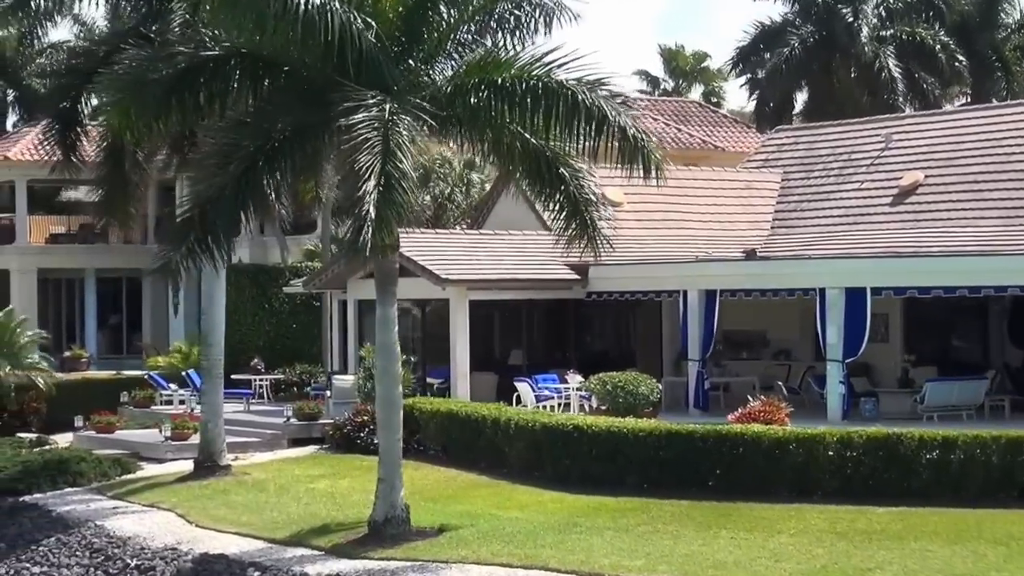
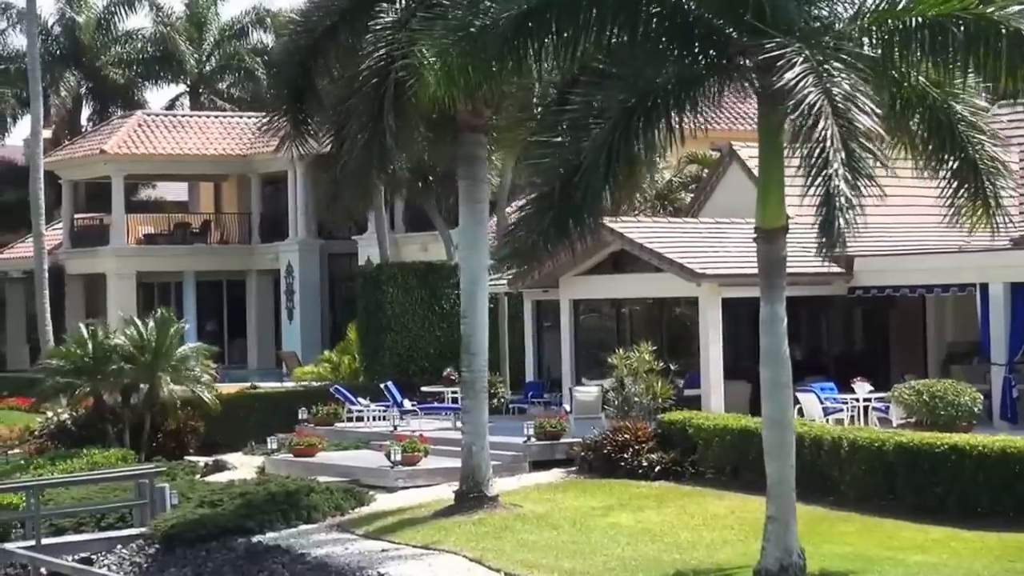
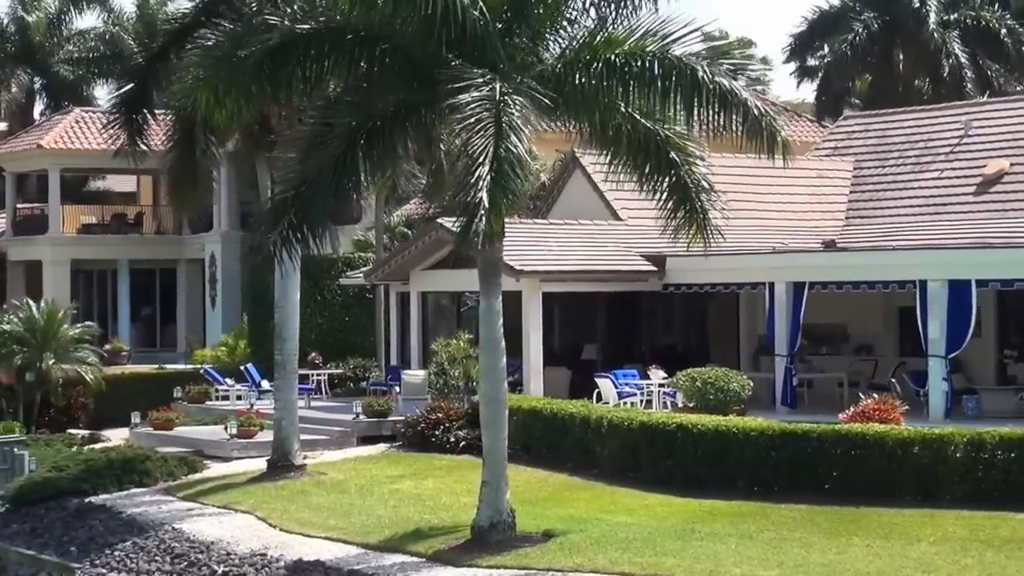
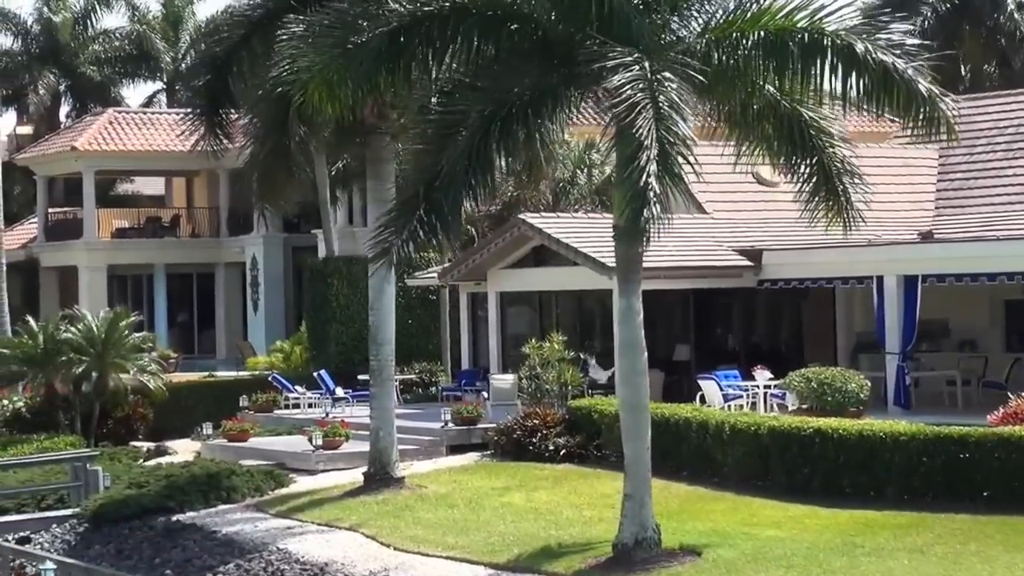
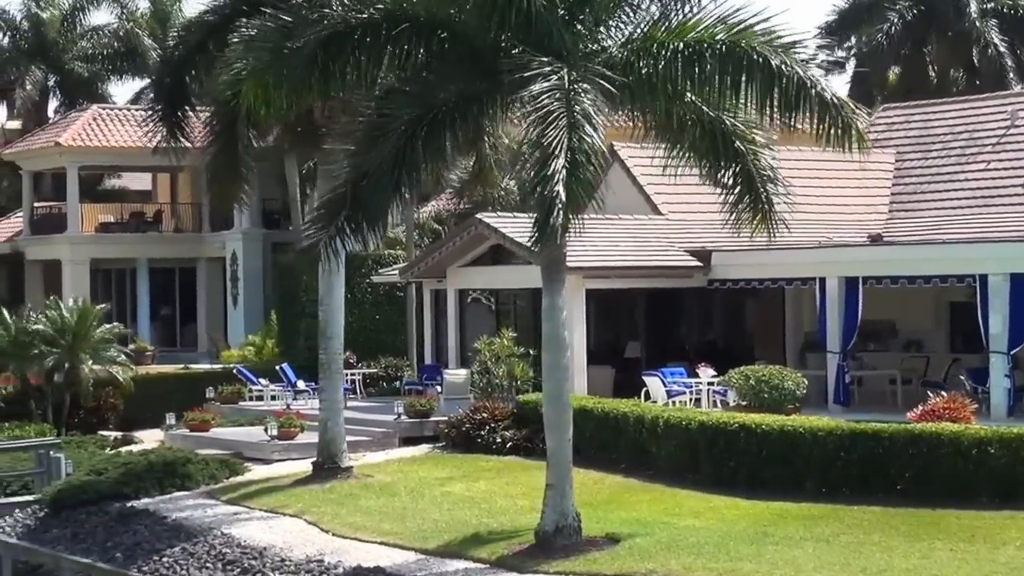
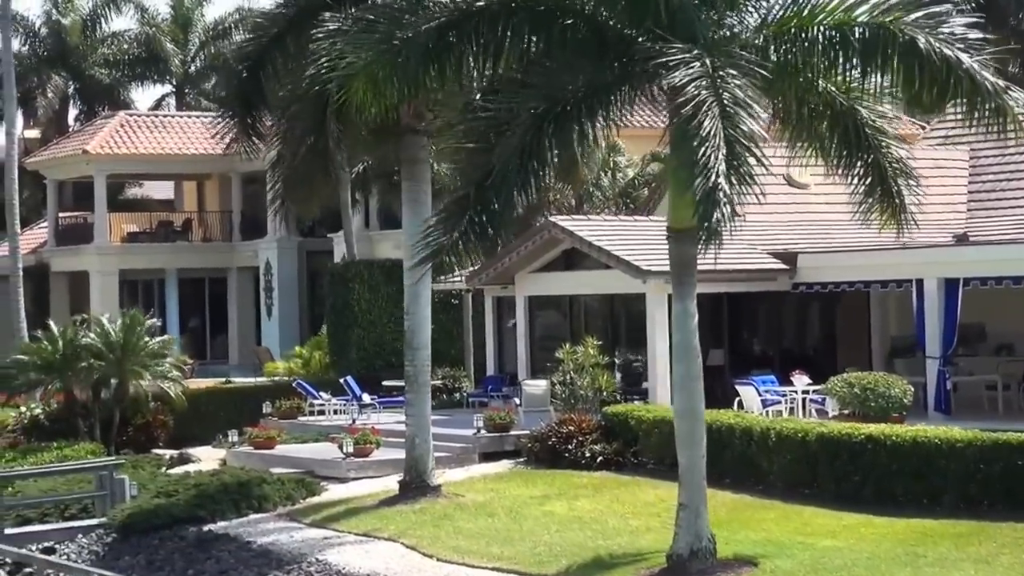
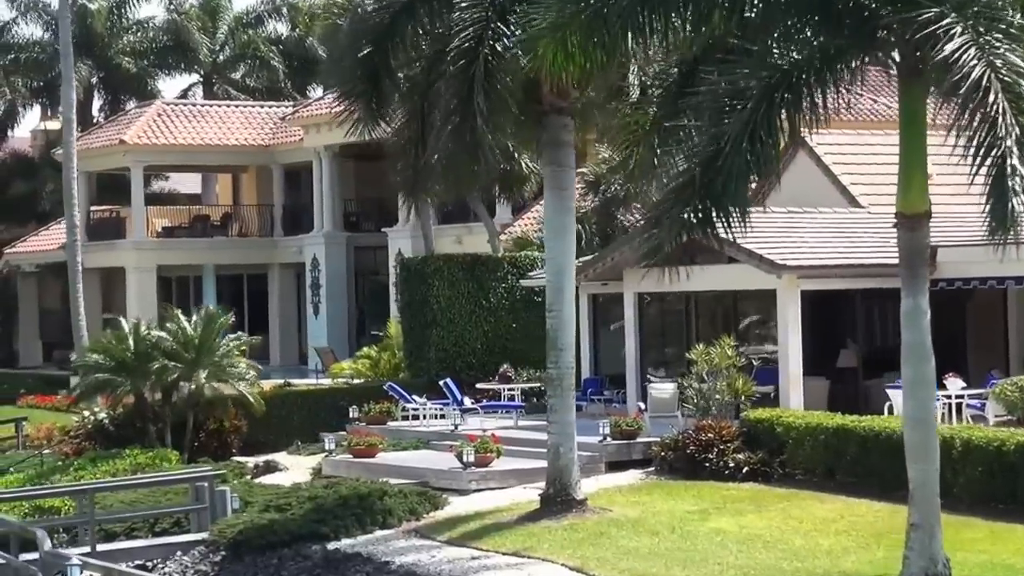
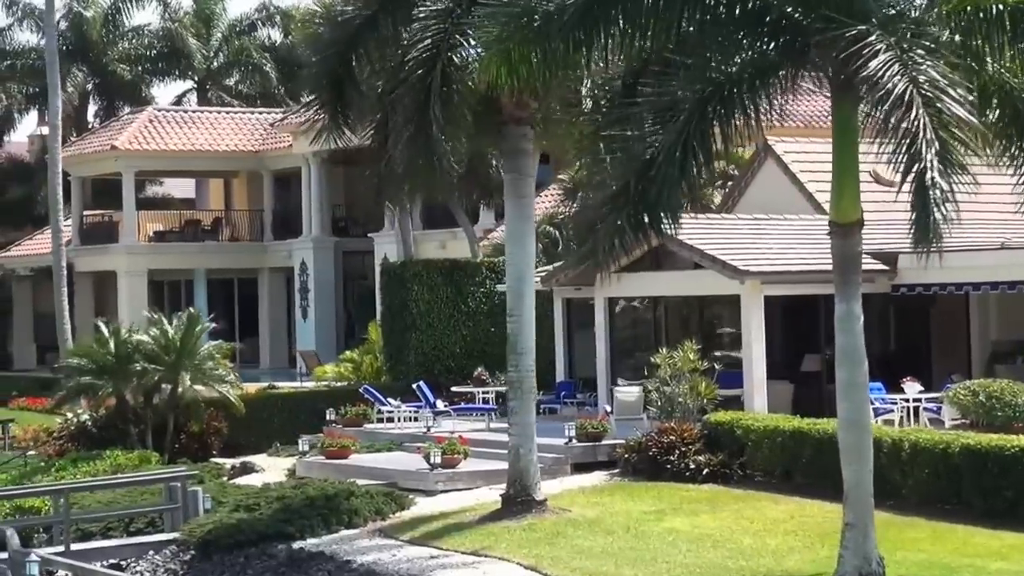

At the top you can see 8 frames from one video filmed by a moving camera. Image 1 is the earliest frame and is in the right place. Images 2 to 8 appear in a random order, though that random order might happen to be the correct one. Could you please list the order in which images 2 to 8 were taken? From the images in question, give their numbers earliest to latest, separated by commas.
3, 5, 4, 6, 2, 8, 7
